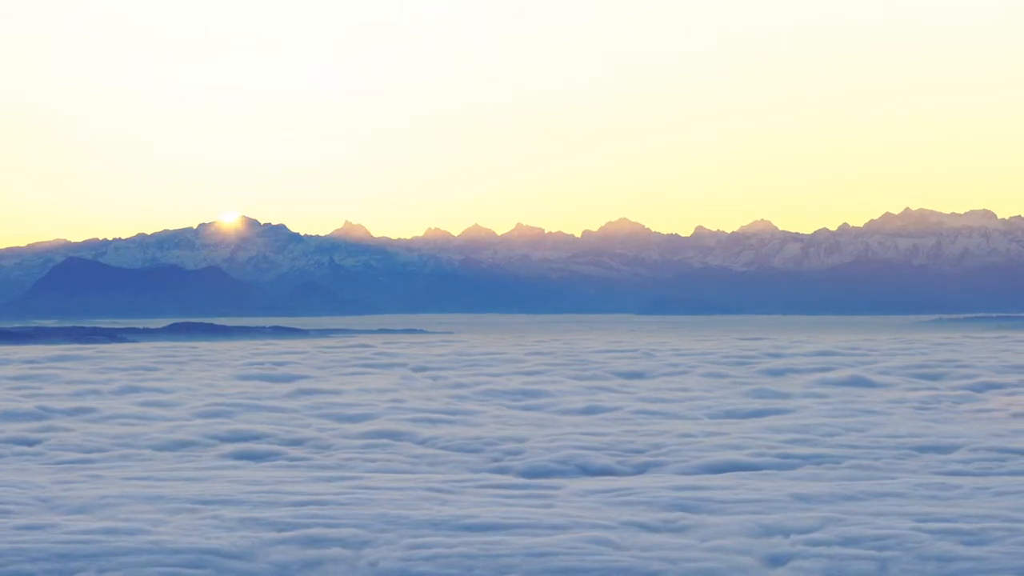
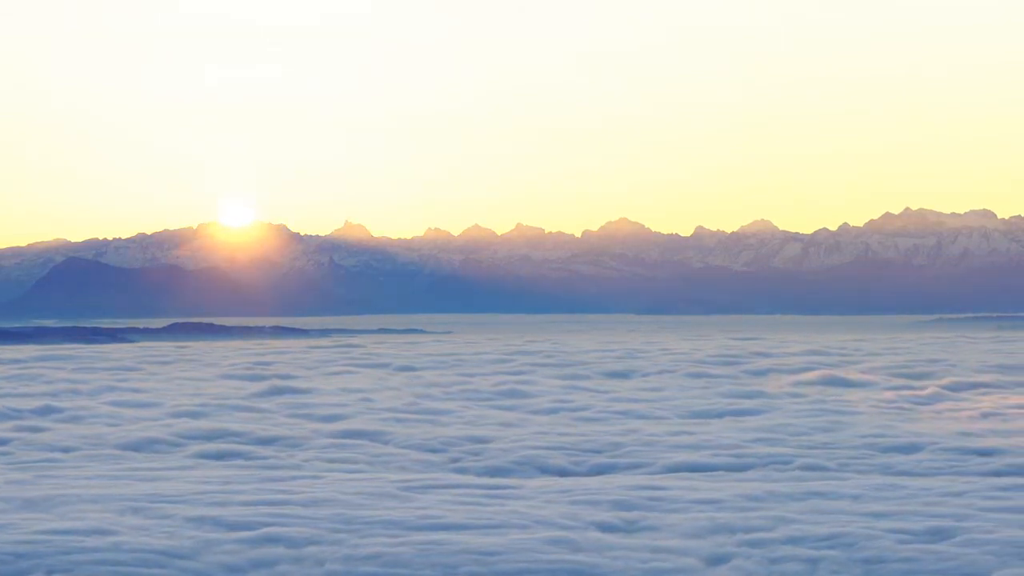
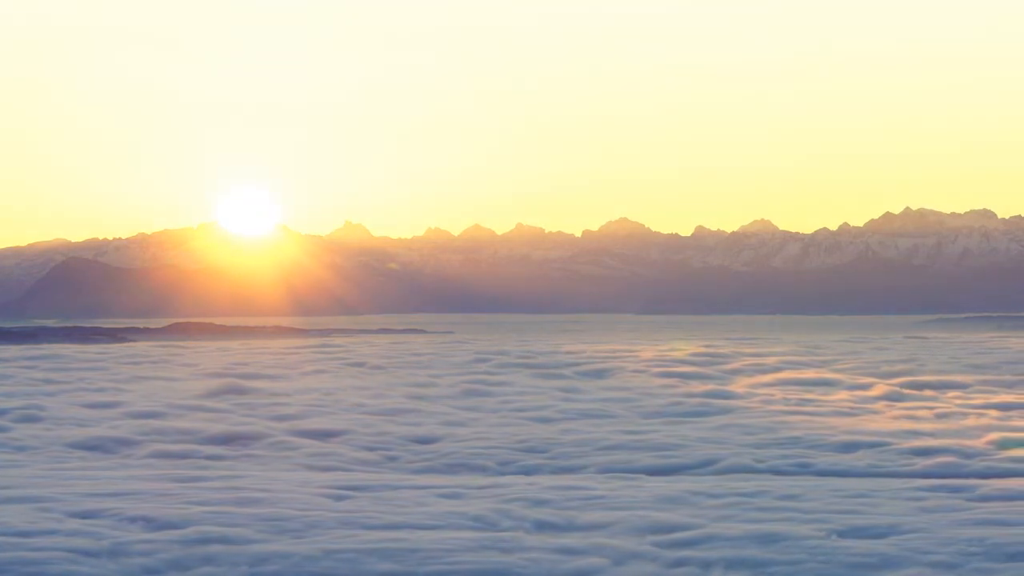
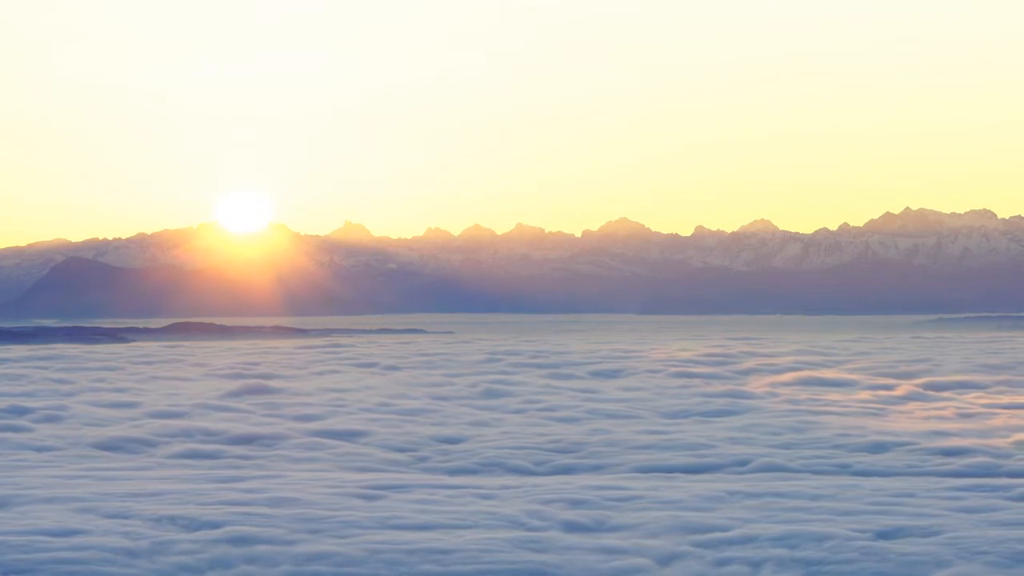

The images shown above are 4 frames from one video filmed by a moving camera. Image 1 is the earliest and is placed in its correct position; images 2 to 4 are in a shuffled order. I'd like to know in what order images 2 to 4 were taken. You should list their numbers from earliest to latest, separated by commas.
2, 4, 3
